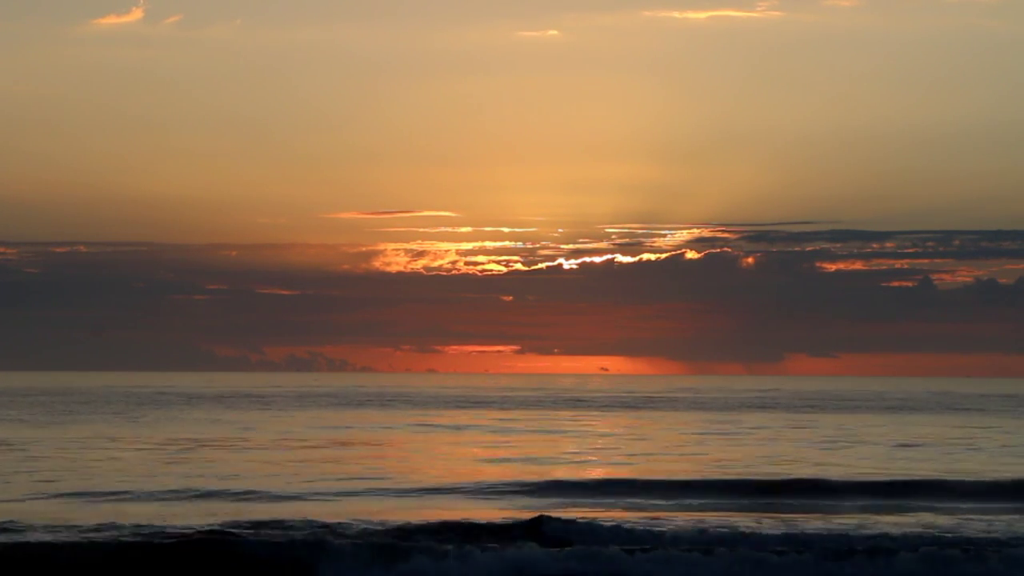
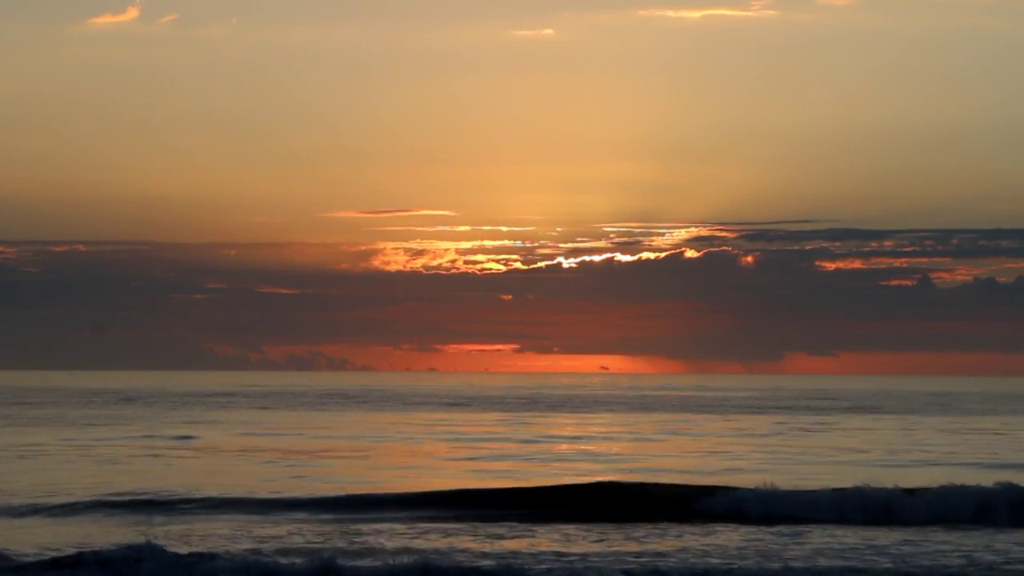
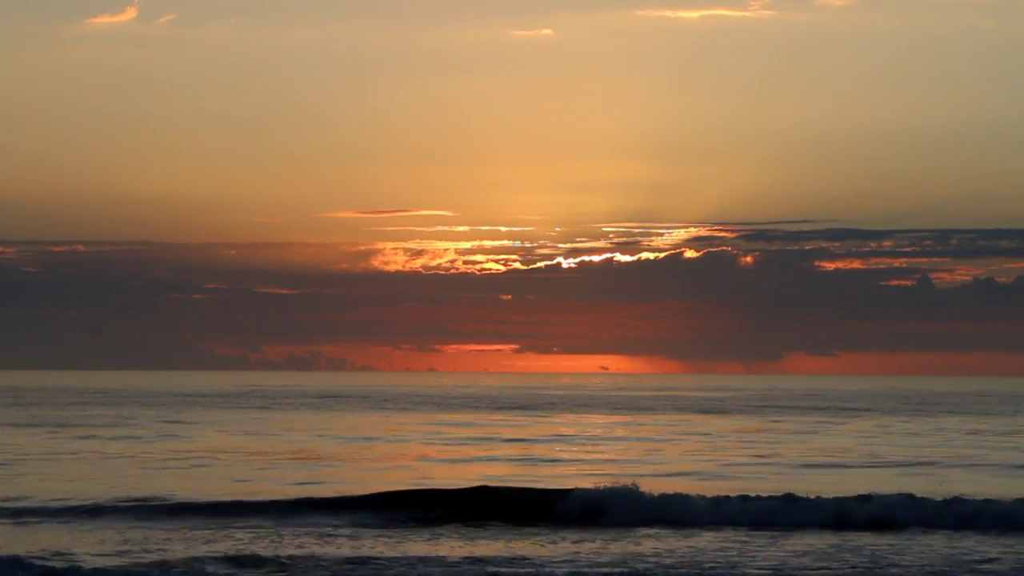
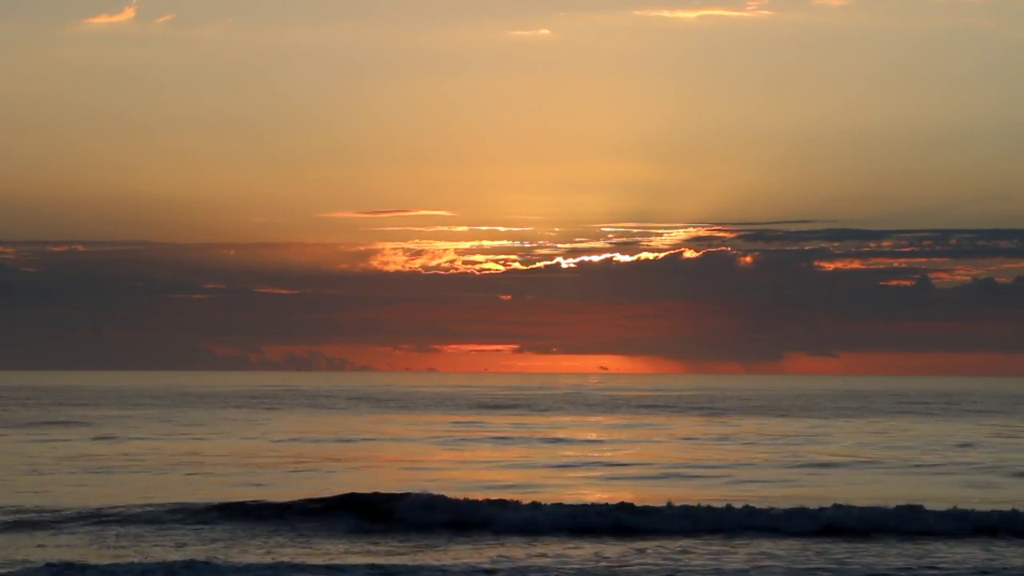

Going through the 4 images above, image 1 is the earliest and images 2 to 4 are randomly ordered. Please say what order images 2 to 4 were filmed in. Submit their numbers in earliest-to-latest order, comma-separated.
2, 3, 4
